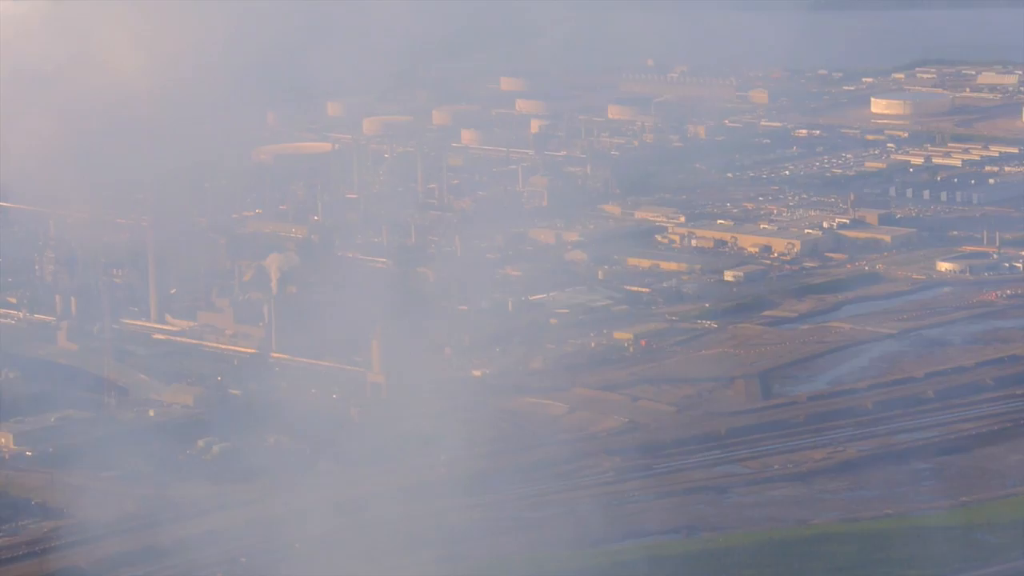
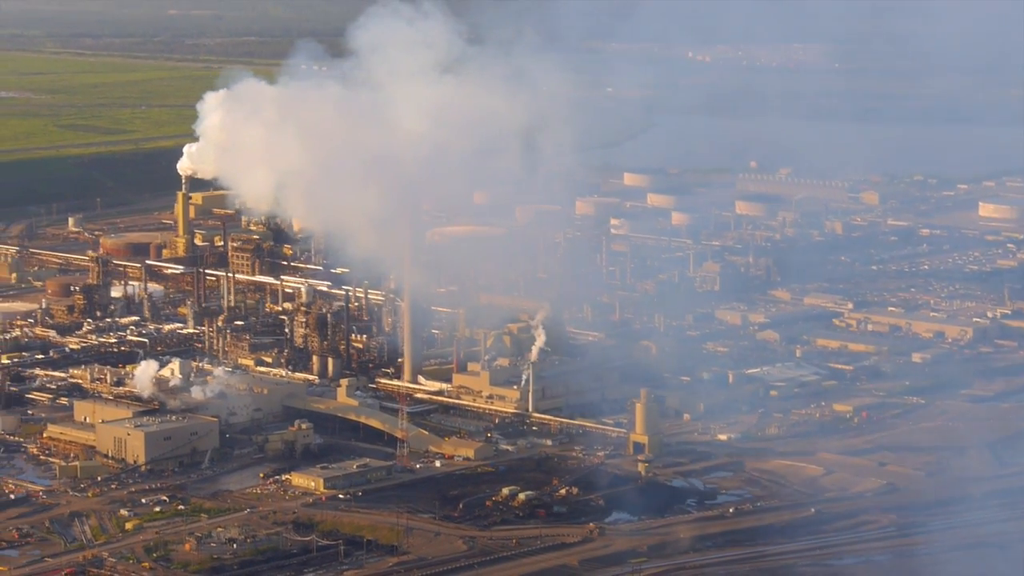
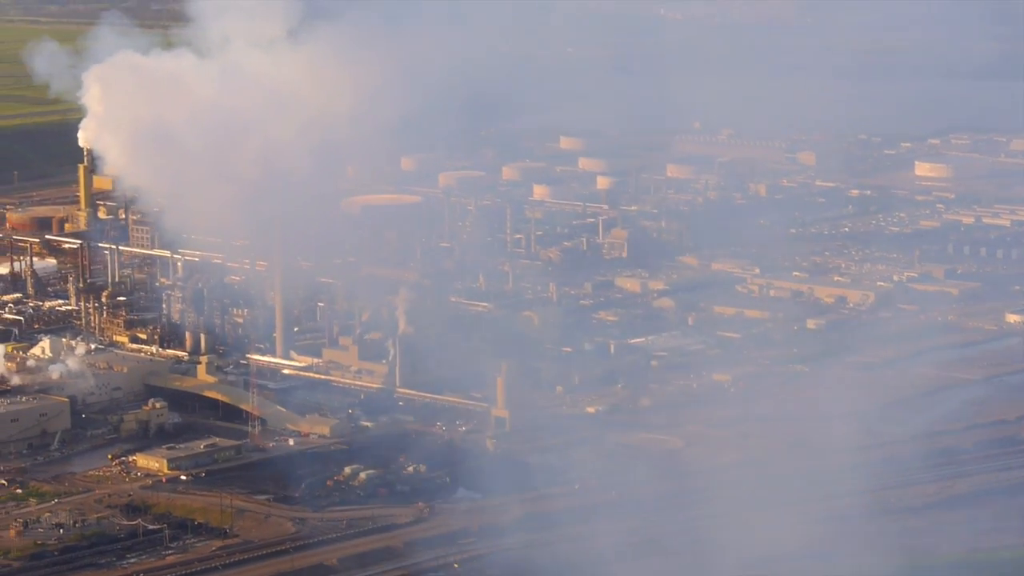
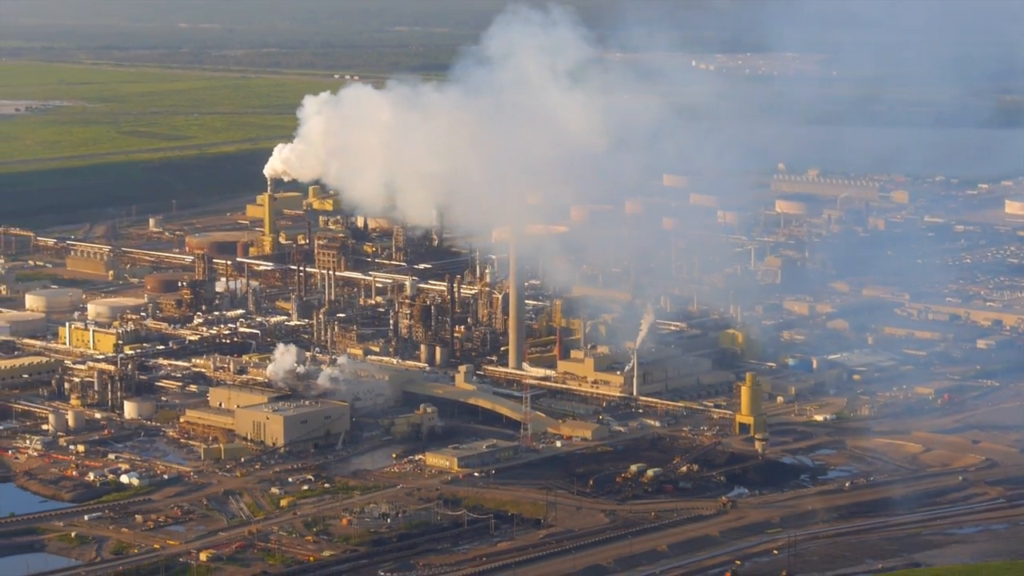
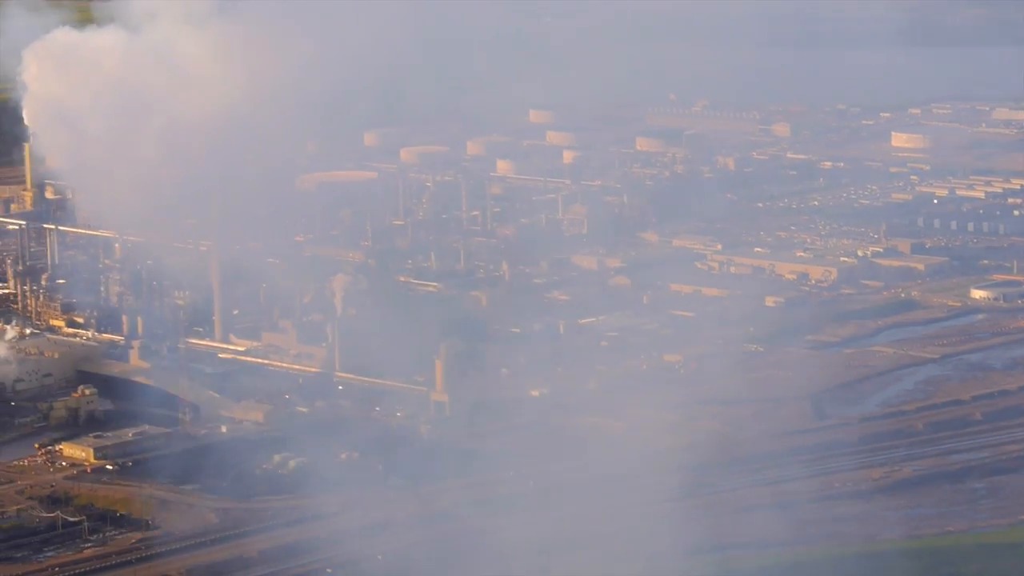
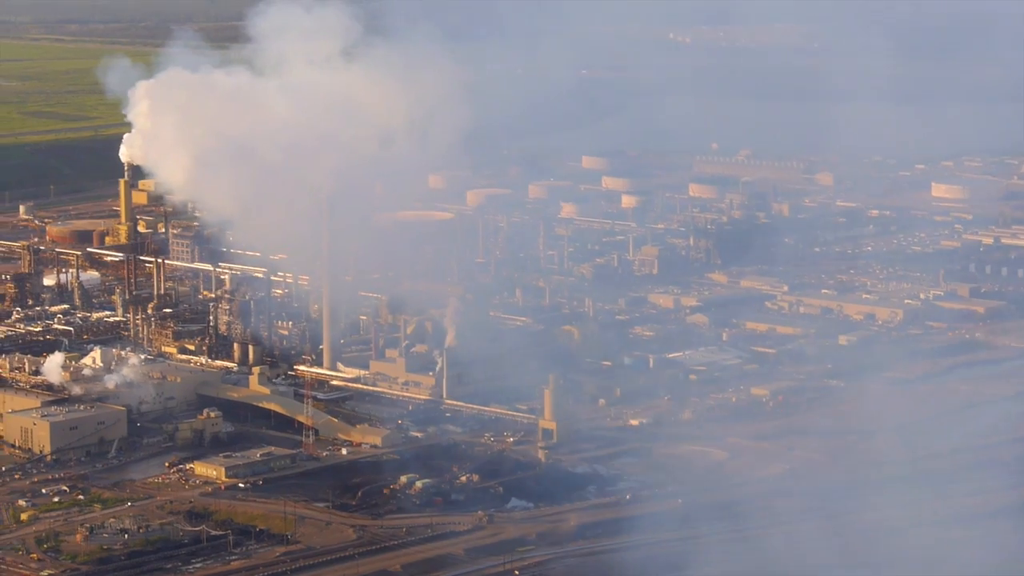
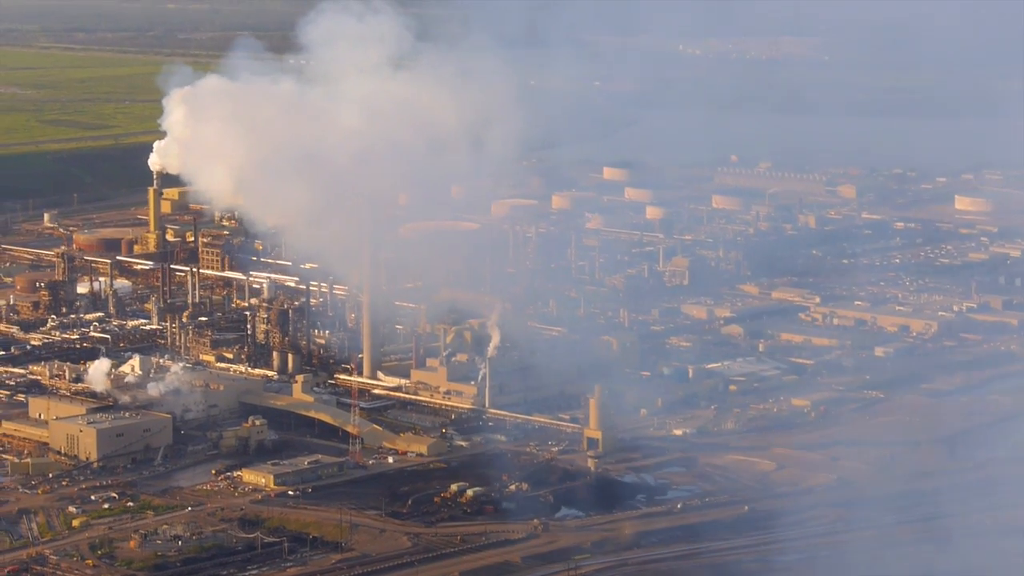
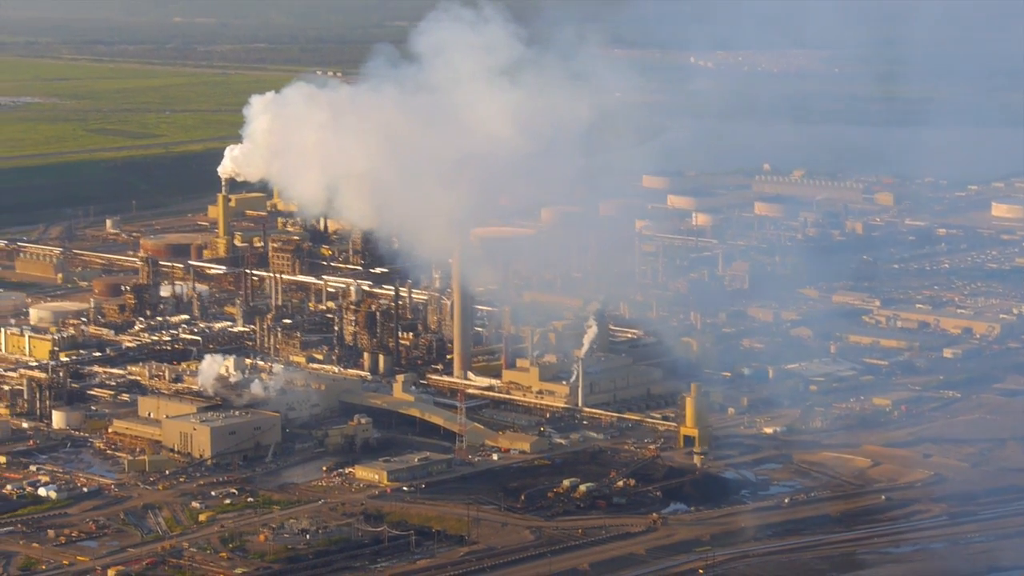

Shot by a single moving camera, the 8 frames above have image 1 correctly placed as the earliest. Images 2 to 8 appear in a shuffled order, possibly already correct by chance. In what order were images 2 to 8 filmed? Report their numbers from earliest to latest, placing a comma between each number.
5, 3, 6, 7, 2, 8, 4
